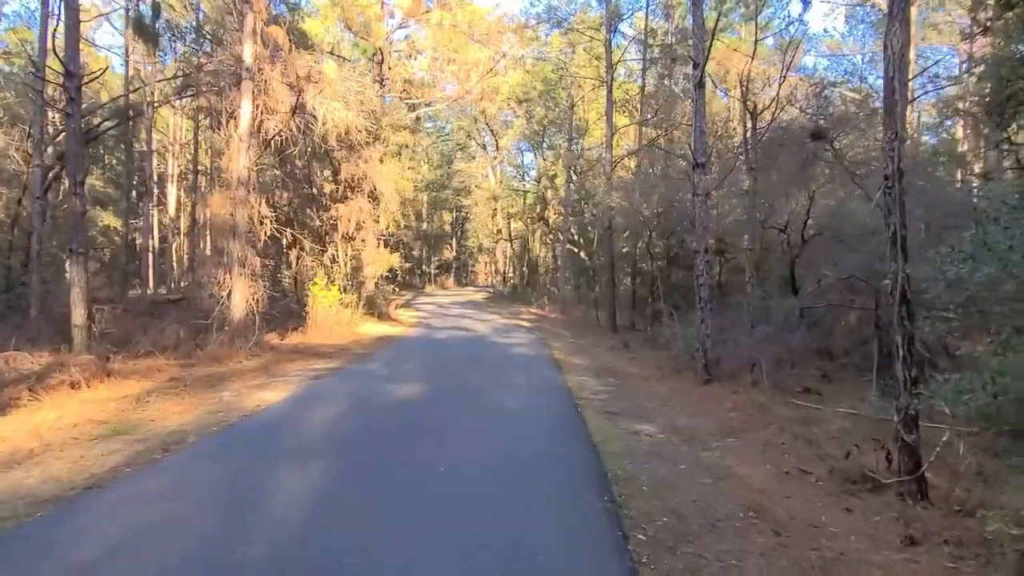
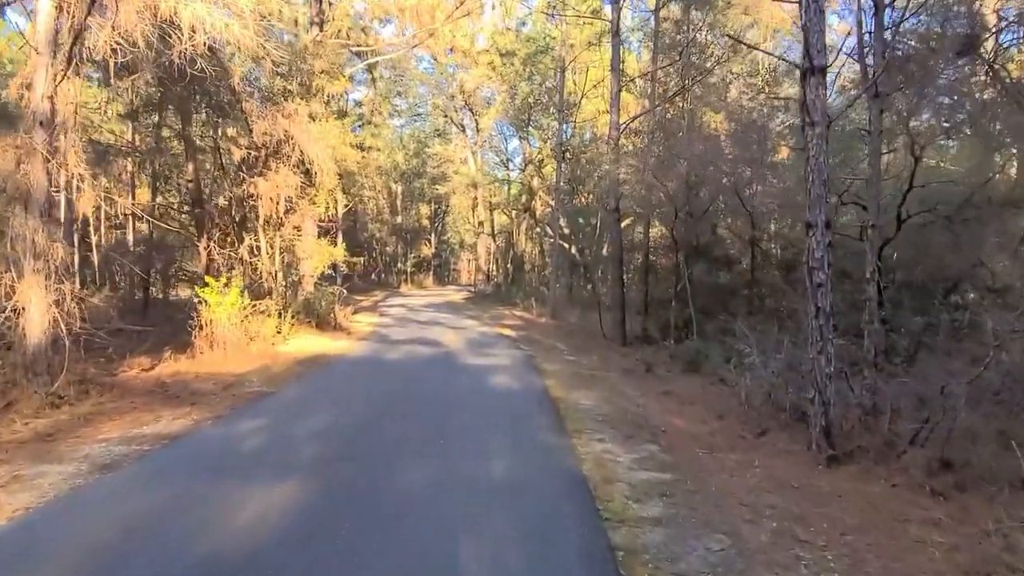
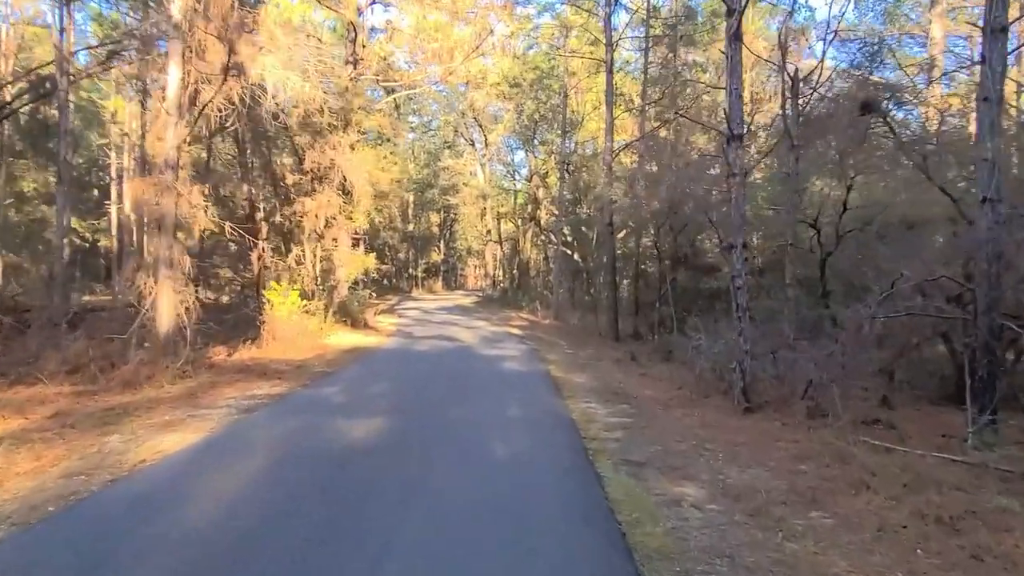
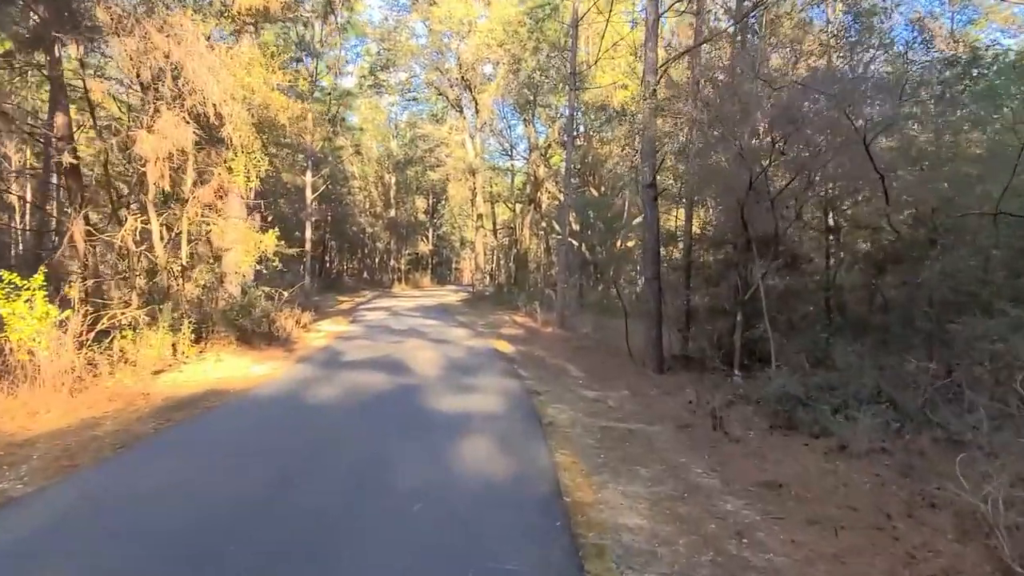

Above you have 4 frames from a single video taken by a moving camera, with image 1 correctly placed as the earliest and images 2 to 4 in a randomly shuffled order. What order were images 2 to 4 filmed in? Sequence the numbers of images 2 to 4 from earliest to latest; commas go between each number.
3, 2, 4
